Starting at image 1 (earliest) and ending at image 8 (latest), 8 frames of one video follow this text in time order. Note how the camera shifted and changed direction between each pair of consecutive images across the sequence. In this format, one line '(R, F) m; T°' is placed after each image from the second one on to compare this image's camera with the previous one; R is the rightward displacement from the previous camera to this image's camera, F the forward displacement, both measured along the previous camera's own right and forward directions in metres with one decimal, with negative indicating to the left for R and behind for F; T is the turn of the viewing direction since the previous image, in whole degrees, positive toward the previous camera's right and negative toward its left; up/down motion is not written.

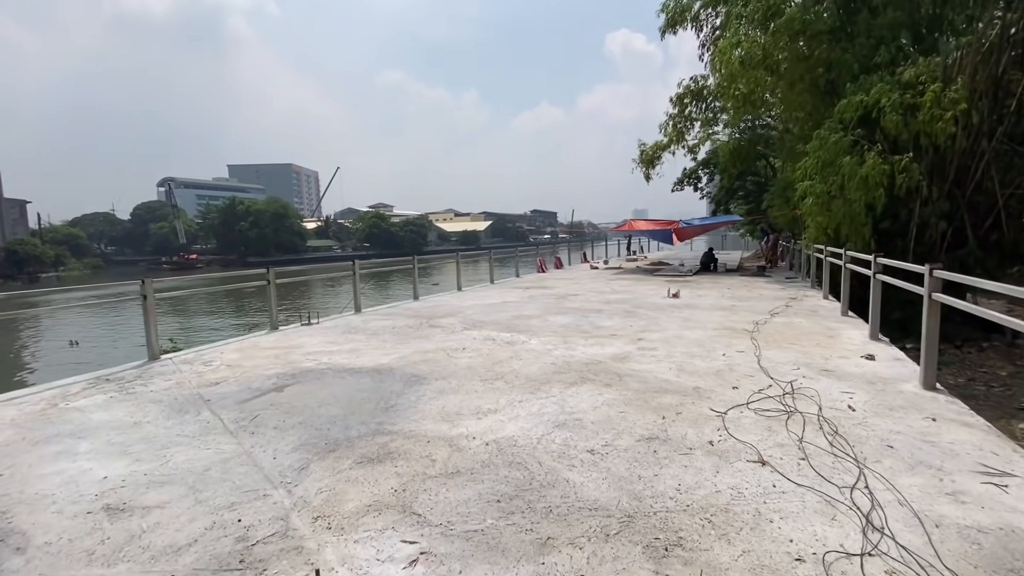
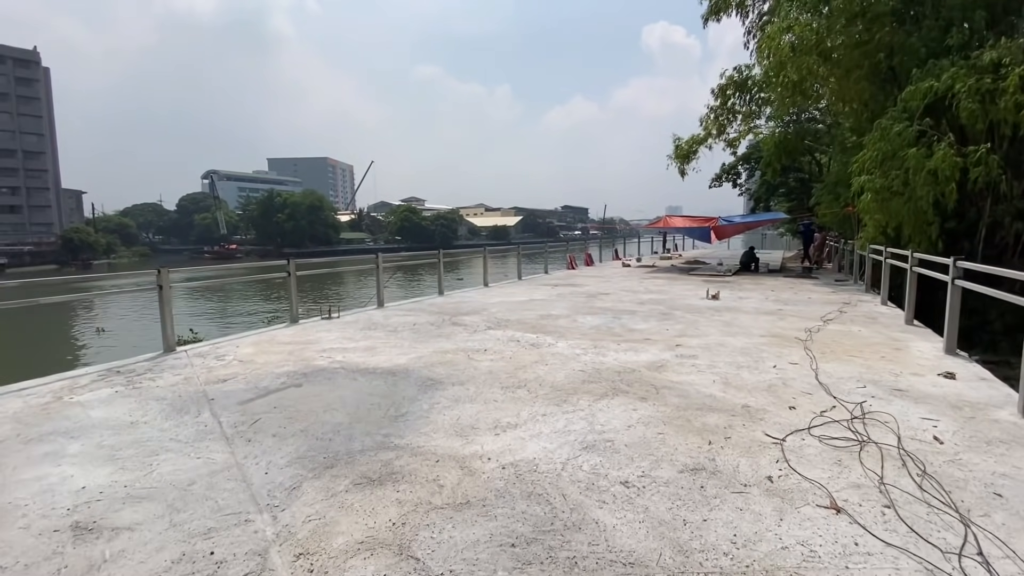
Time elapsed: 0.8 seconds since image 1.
(0.0, +0.4) m; -3°
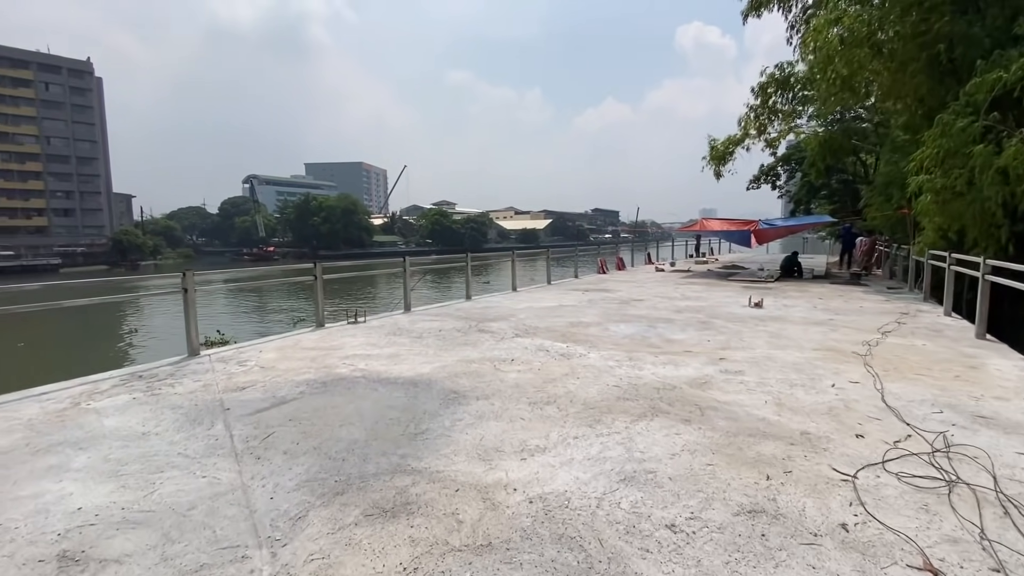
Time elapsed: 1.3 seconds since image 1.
(0.0, +0.3) m; -3°
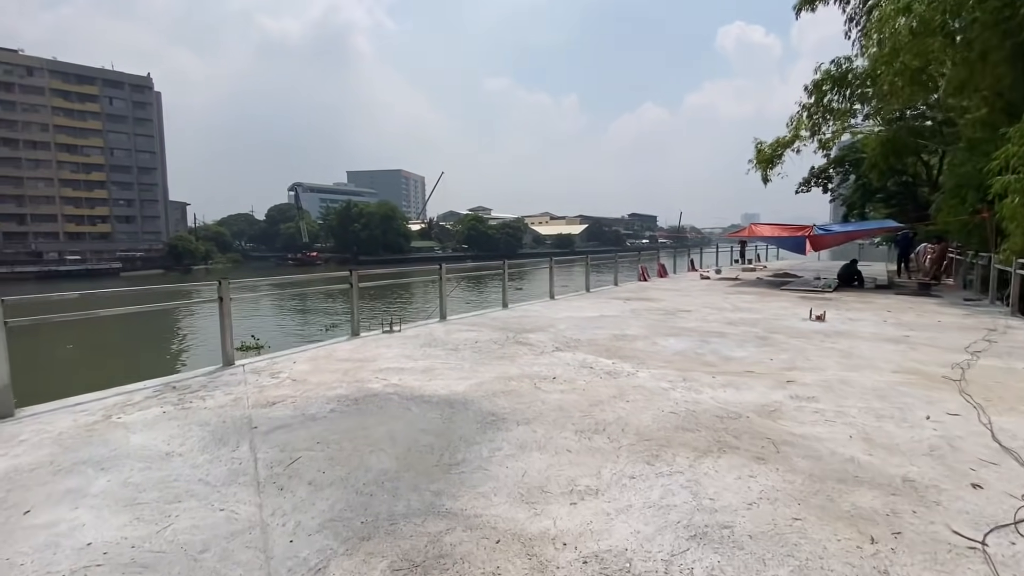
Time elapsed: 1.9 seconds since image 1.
(-0.1, +0.3) m; -4°
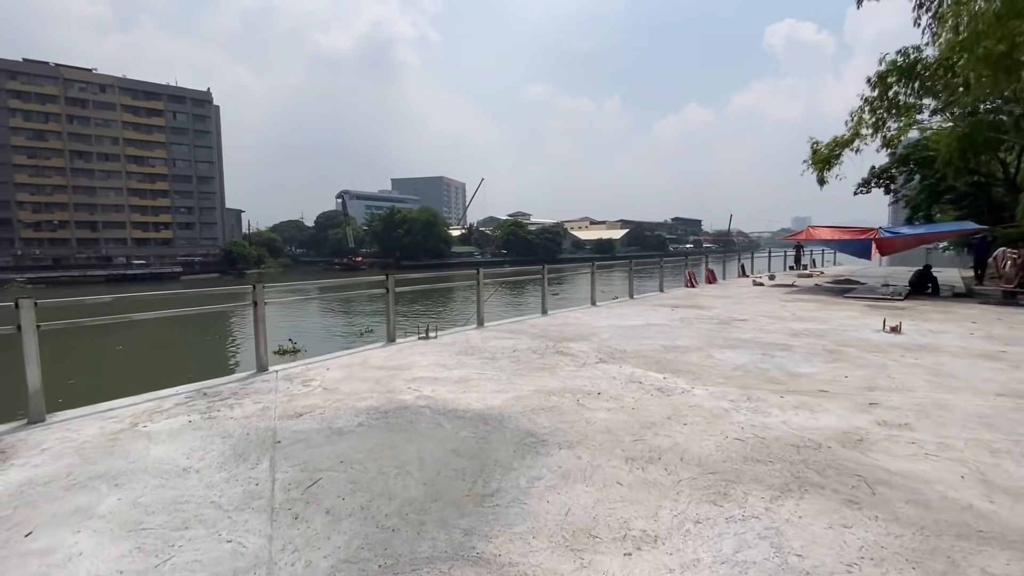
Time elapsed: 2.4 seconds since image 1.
(0.0, +0.3) m; -5°
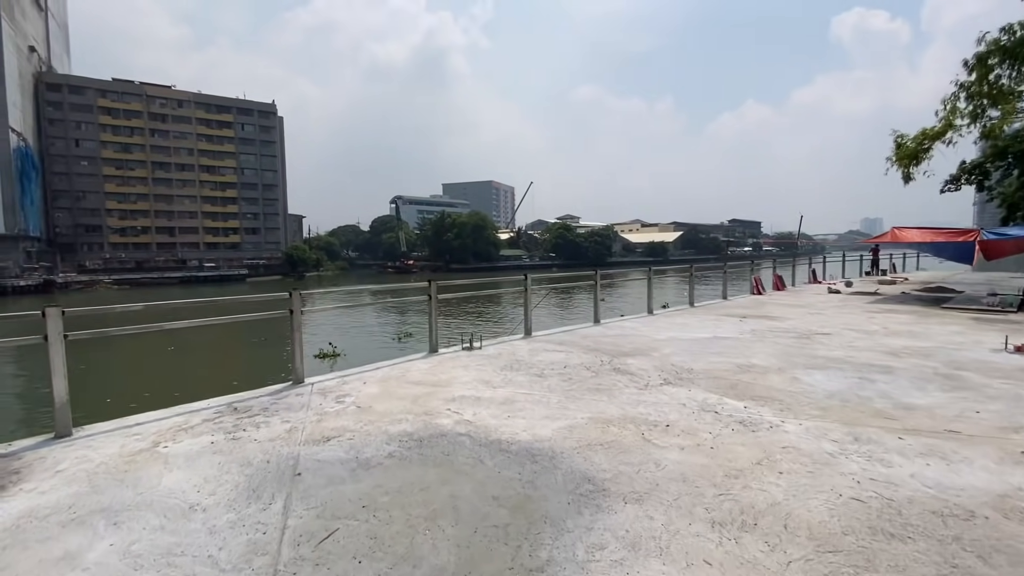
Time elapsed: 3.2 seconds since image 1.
(0.0, +0.5) m; -6°
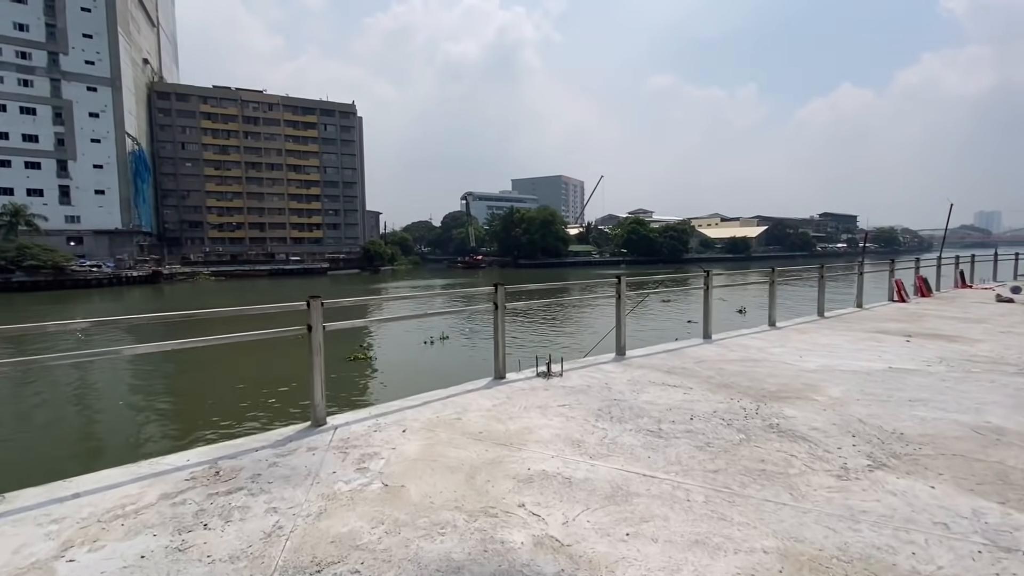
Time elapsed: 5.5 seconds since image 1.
(-0.2, +1.4) m; -8°
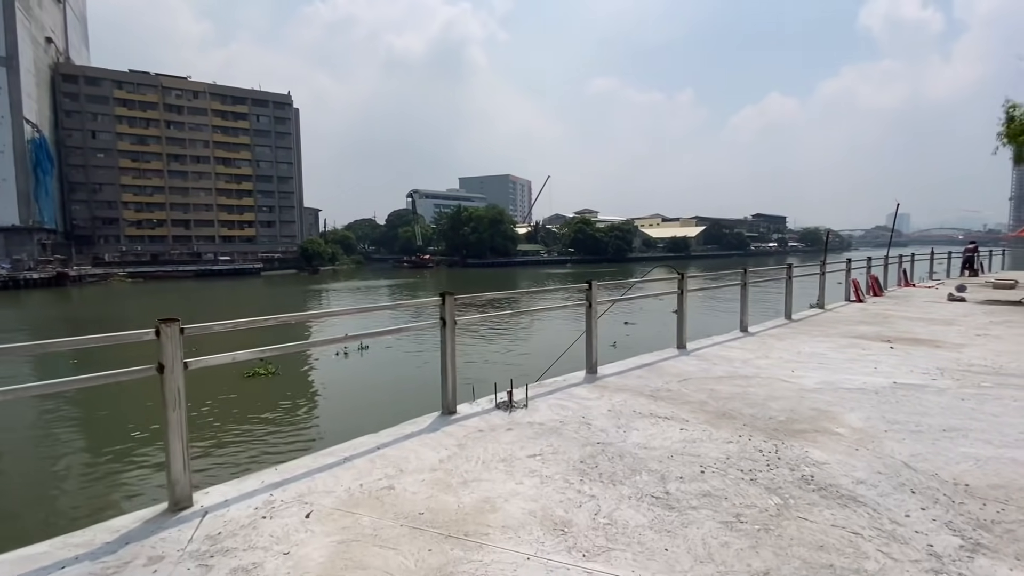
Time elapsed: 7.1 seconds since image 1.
(0.0, +0.9) m; +6°
